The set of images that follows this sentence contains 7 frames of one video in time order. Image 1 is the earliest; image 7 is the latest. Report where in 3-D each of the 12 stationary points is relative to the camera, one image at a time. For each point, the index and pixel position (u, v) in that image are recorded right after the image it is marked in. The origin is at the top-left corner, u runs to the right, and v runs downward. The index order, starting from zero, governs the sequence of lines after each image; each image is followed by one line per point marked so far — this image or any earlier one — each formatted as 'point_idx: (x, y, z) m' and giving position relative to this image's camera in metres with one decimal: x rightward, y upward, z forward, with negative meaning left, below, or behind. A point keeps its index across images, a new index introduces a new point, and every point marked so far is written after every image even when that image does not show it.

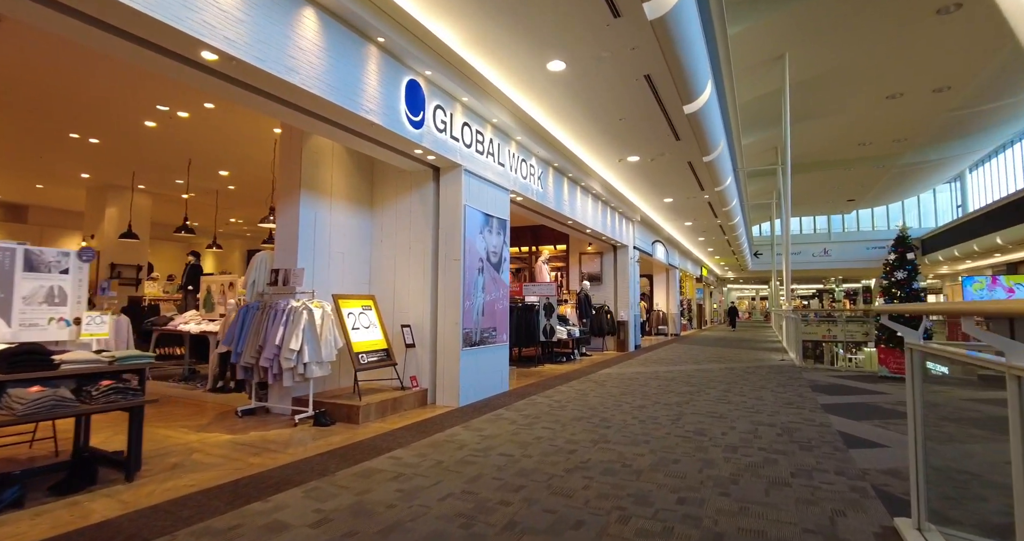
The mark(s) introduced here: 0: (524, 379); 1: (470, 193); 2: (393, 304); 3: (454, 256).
0: (+0.2, -1.5, +7.0) m
1: (-0.5, +0.9, +5.5) m
2: (-1.4, -0.3, +5.7) m
3: (-0.6, +0.2, +5.3) m
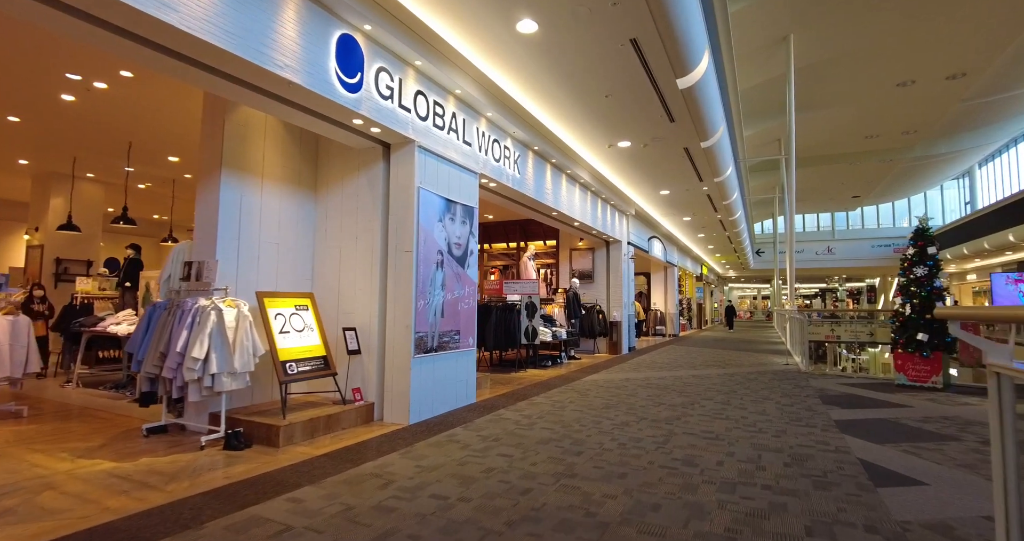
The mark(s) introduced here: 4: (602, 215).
0: (-0.2, -1.5, +6.2) m
1: (-0.8, +0.9, +4.7) m
2: (-1.7, -0.3, +4.9) m
3: (-1.0, +0.2, +4.5) m
4: (+1.8, +1.1, +9.9) m
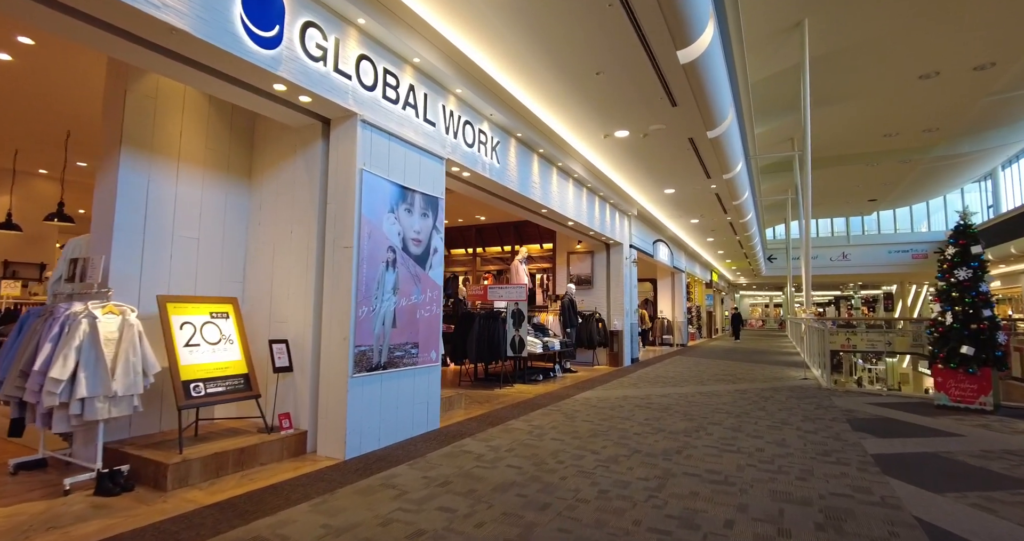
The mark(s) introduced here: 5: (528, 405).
0: (-0.4, -1.5, +5.4) m
1: (-1.1, +0.9, +3.9) m
2: (-2.0, -0.3, +4.1) m
3: (-1.3, +0.2, +3.8) m
4: (+1.6, +1.0, +9.1) m
5: (+0.2, -1.6, +5.8) m
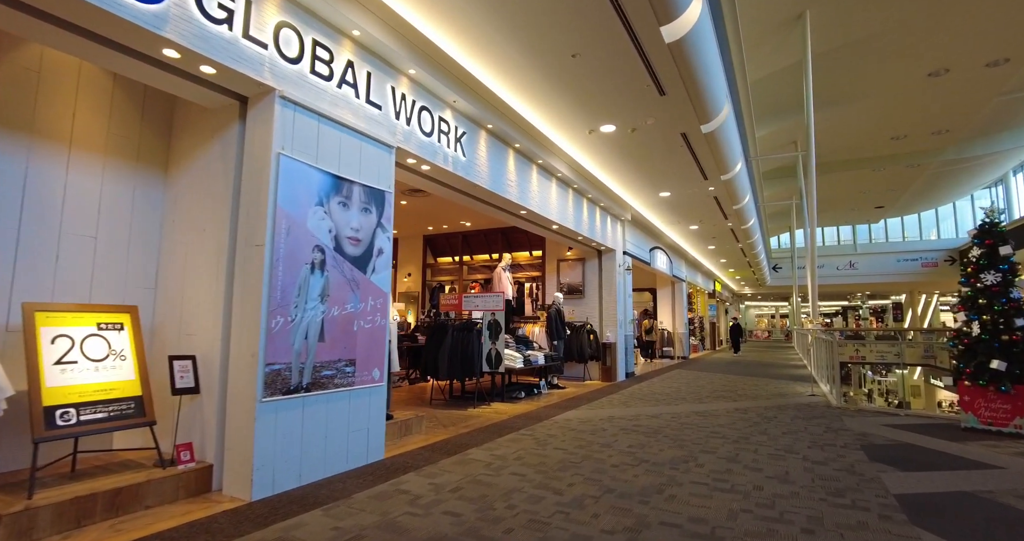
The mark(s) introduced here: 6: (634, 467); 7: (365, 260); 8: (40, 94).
0: (-0.7, -1.6, +4.8) m
1: (-1.5, +0.9, +3.4) m
2: (-2.3, -0.3, +3.5) m
3: (-1.6, +0.2, +3.2) m
4: (+1.3, +0.9, +8.5) m
5: (-0.1, -1.6, +5.1) m
6: (+0.9, -1.5, +3.8) m
7: (-1.1, +0.1, +3.8) m
8: (-3.0, +1.1, +3.2) m
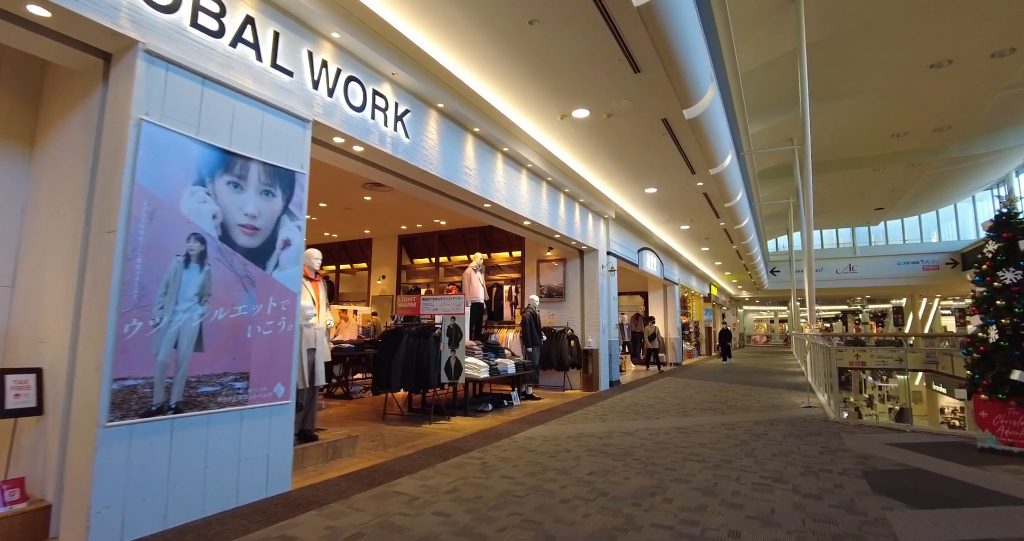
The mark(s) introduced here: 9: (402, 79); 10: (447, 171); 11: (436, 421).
0: (-1.2, -1.5, +4.1) m
1: (-1.9, +0.9, +2.7) m
2: (-2.8, -0.3, +2.9) m
3: (-2.0, +0.2, +2.5) m
4: (+0.9, +0.9, +7.9) m
5: (-0.6, -1.6, +4.5) m
6: (+0.5, -1.4, +3.1) m
7: (-1.6, +0.1, +3.2) m
8: (-3.5, +1.2, +2.6) m
9: (-0.9, +1.7, +4.4) m
10: (-0.7, +1.0, +5.0) m
11: (-0.9, -1.7, +5.7) m
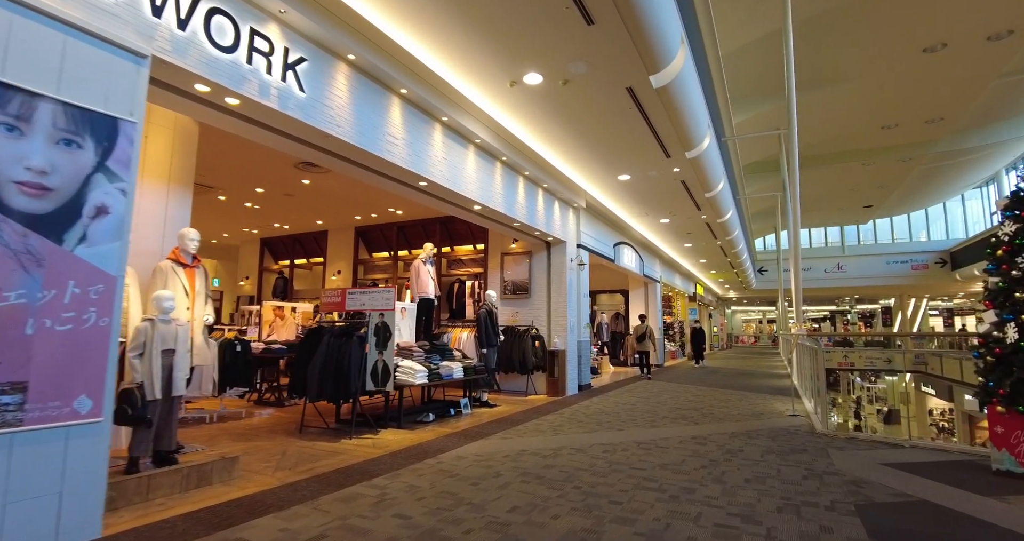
0: (-1.8, -1.4, +3.3) m
1: (-2.4, +1.0, +1.9) m
2: (-3.3, -0.2, +2.1) m
3: (-2.6, +0.4, +1.7) m
4: (+0.2, +1.0, +7.1) m
5: (-1.2, -1.5, +3.7) m
6: (-0.1, -1.3, +2.3) m
7: (-2.1, +0.2, +2.4) m
8: (-4.0, +1.3, +1.7) m
9: (-1.5, +1.8, +3.5) m
10: (-1.3, +1.1, +4.2) m
11: (-1.5, -1.6, +4.9) m
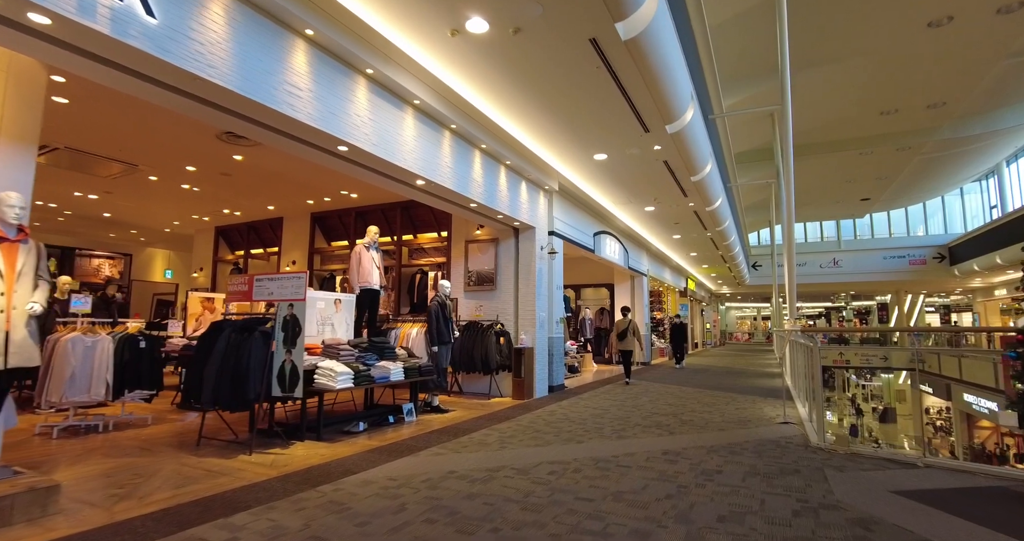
0: (-2.3, -1.3, +2.5) m
1: (-2.9, +1.2, +1.1) m
2: (-3.8, 0.0, +1.2) m
3: (-3.1, +0.5, +0.9) m
4: (-0.3, +1.1, +6.3) m
5: (-1.7, -1.3, +2.9) m
6: (-0.6, -1.2, +1.5) m
7: (-2.6, +0.4, +1.5) m
8: (-4.5, +1.4, +0.9) m
9: (-2.0, +1.9, +2.7) m
10: (-1.8, +1.2, +3.4) m
11: (-2.0, -1.4, +4.1) m
